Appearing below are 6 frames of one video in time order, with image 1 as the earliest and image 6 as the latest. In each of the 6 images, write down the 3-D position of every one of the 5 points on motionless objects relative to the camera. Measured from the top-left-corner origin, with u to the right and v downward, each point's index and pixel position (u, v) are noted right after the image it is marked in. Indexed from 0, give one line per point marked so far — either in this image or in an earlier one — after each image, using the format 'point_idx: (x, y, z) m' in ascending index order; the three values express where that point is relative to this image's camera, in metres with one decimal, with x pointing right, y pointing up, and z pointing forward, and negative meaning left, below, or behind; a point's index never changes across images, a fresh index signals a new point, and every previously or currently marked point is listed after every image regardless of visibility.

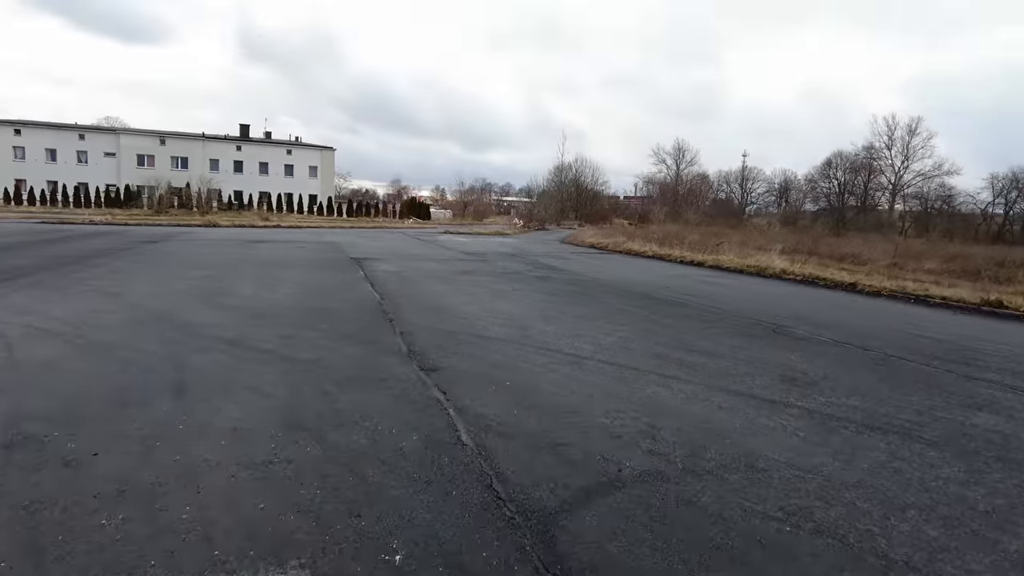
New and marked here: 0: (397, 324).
0: (-1.2, -0.4, +6.6) m
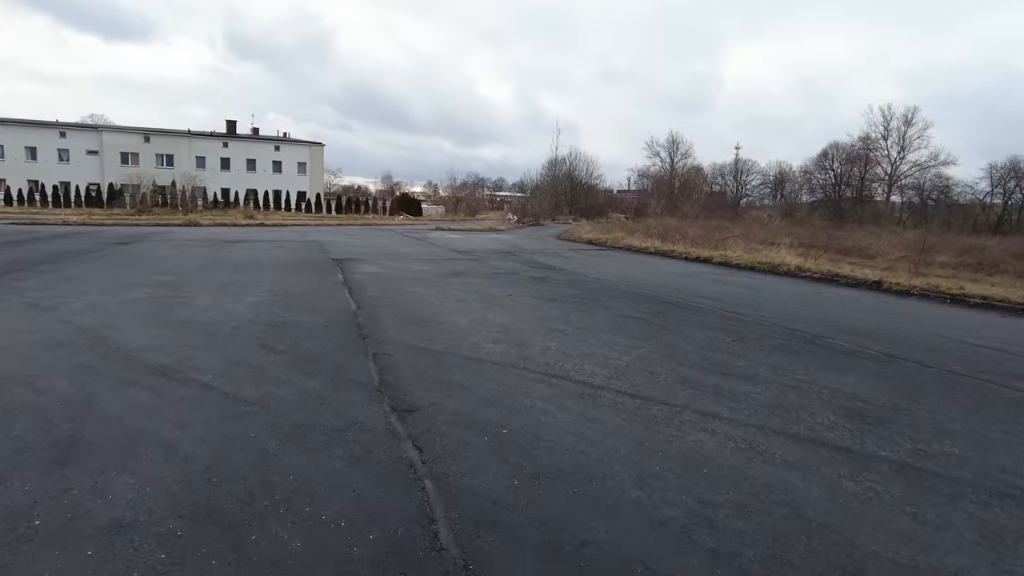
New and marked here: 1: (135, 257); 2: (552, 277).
0: (-1.2, -0.5, +5.6) m
1: (-7.9, +0.7, +13.4) m
2: (+0.7, +0.2, +11.3) m
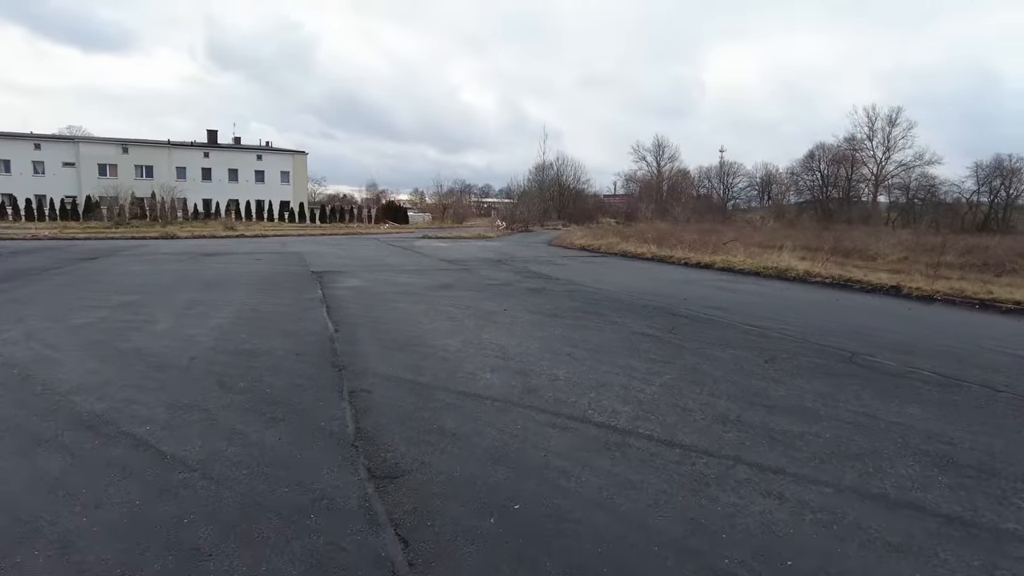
0: (-1.2, -0.7, +4.7) m
1: (-8.0, +0.3, +12.4) m
2: (+0.6, 0.0, +10.5) m
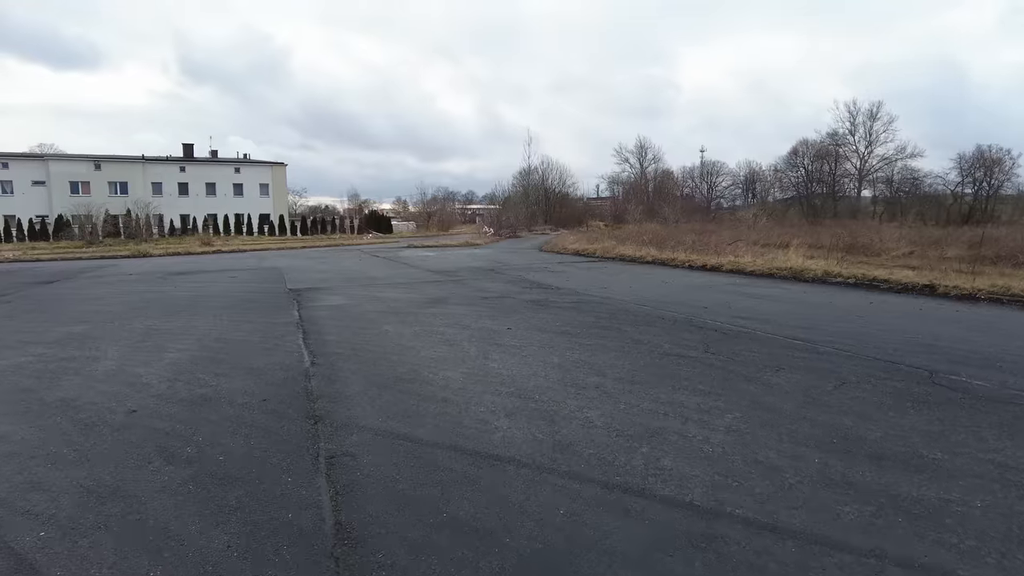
0: (-1.1, -0.8, +3.7) m
1: (-8.1, -0.2, +11.2) m
2: (+0.6, -0.2, +9.5) m
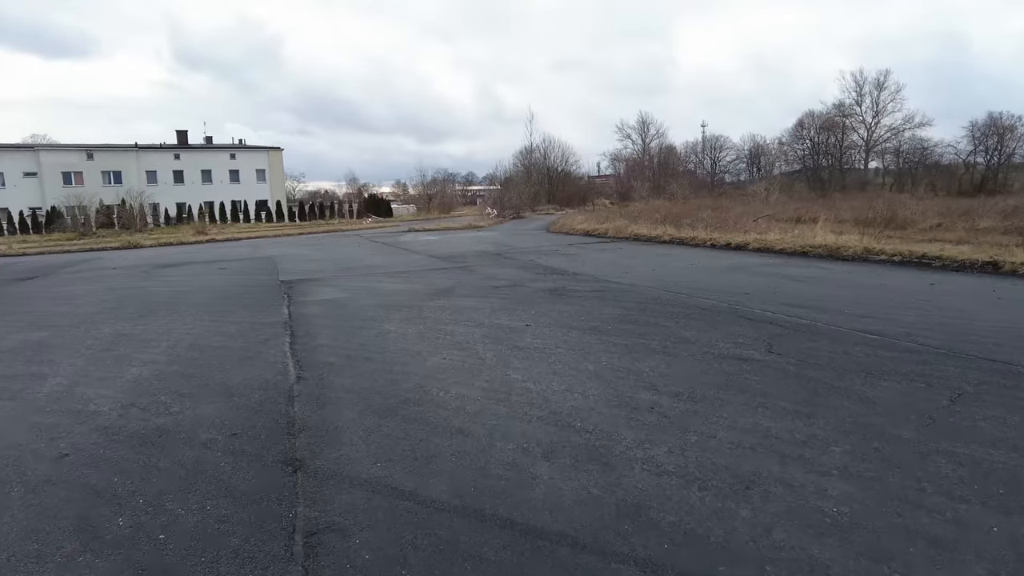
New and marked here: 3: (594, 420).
0: (-0.9, -0.9, +2.8) m
1: (-7.9, -0.2, +10.3) m
2: (+0.8, 0.0, +8.5) m
3: (+0.4, -0.7, +3.5) m
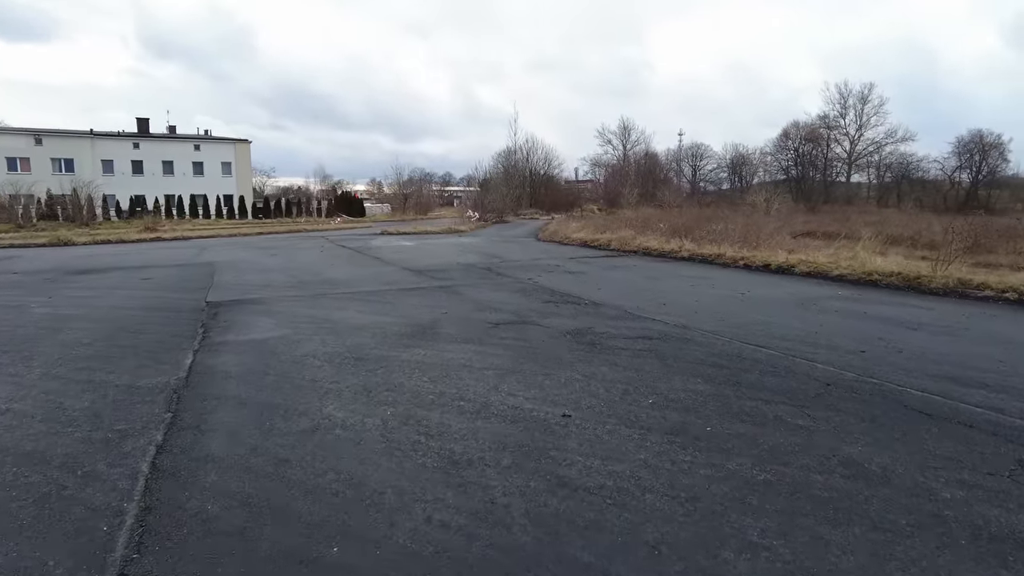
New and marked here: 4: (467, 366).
0: (-0.6, -1.2, +0.3) m
1: (-7.9, -0.4, +7.5) m
2: (+0.9, -0.4, +6.1) m
3: (+0.7, -1.1, +1.0) m
4: (-0.3, -0.6, +4.9) m
